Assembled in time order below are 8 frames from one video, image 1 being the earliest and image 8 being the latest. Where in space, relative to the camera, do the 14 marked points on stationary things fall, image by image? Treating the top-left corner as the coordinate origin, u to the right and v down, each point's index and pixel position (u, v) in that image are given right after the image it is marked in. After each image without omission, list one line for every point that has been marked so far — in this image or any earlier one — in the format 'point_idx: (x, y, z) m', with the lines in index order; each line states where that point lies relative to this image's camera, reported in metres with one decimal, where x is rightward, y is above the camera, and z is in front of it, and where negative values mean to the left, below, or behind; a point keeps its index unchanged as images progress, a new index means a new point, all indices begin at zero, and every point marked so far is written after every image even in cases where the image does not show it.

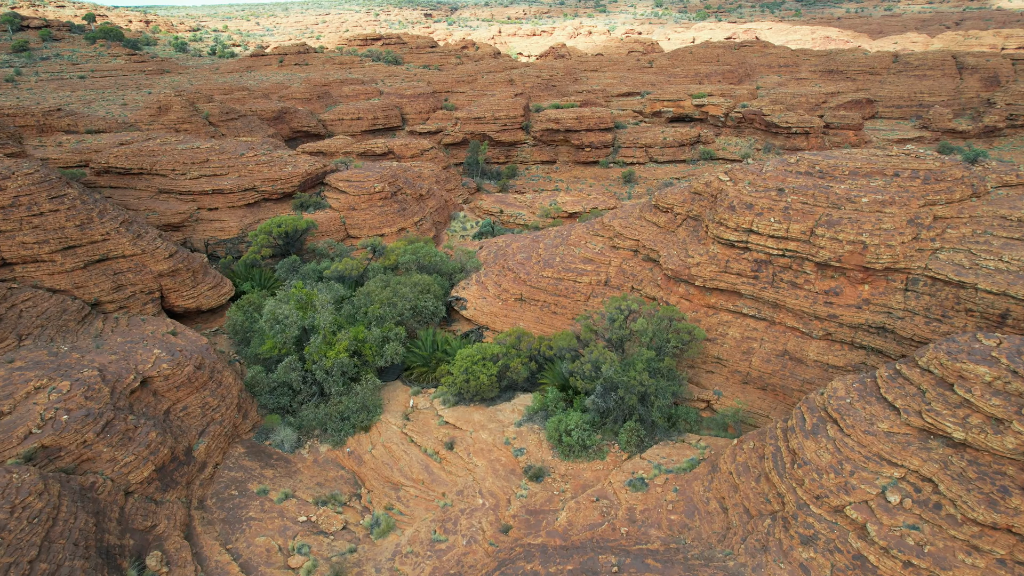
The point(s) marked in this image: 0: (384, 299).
0: (-1.8, -0.2, +9.8) m
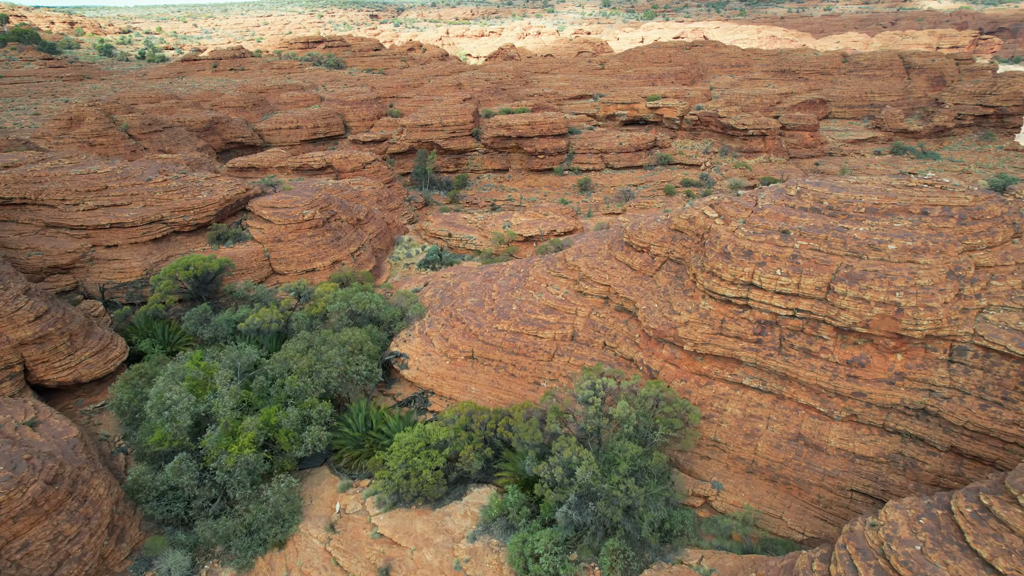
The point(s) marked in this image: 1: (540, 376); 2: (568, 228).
0: (-2.4, -0.9, +8.0) m
1: (+0.3, -1.0, +8.0) m
2: (+1.2, +1.3, +14.8) m
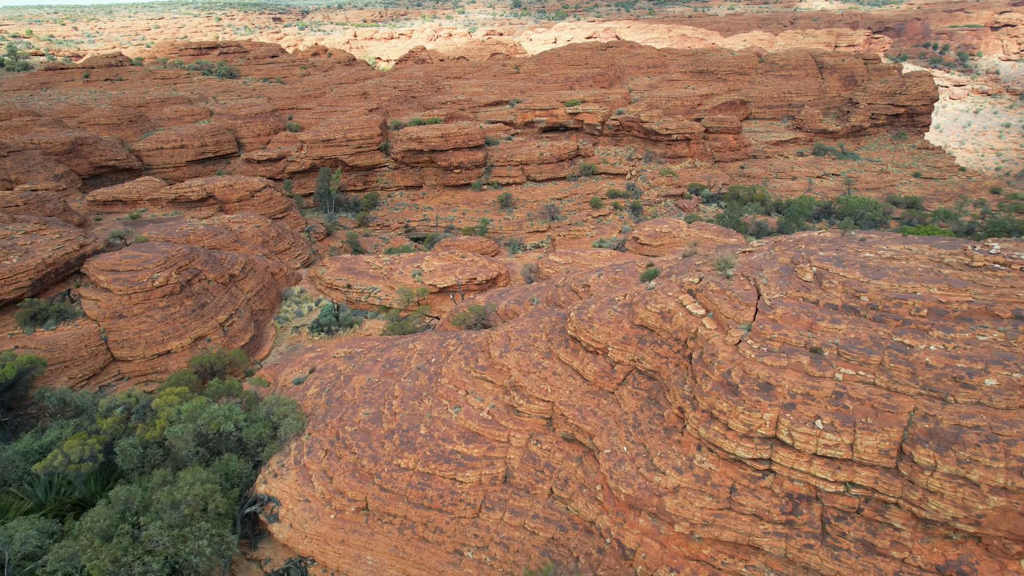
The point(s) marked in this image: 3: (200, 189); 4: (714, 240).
0: (-3.1, -2.1, +5.3) m
1: (-0.4, -2.0, +5.6) m
2: (-0.4, +0.2, +12.4) m
3: (-8.6, +2.8, +19.3) m
4: (+4.0, +0.9, +14.1) m
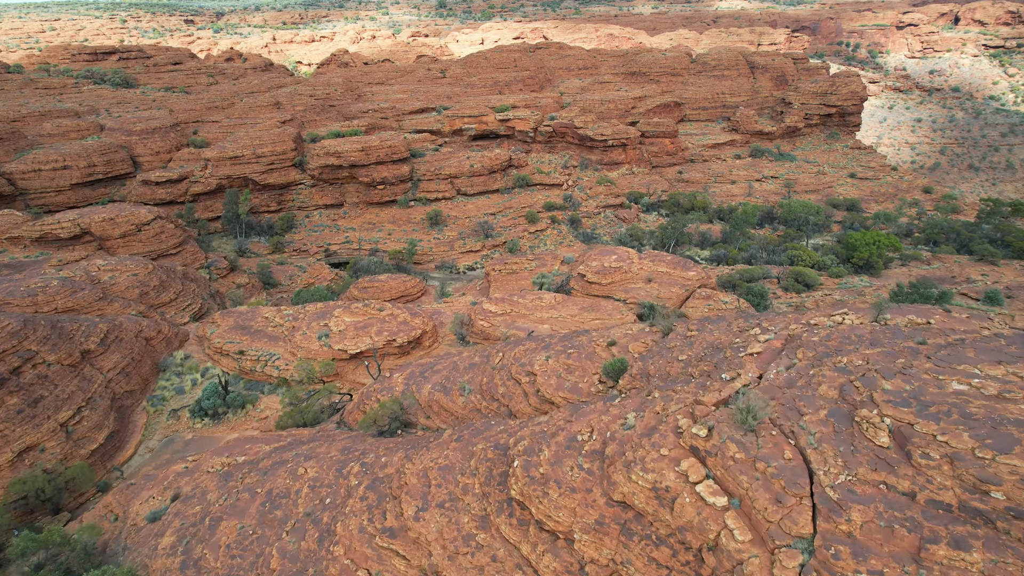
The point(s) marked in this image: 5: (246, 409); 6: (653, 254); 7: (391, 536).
0: (-3.4, -3.1, +3.0) m
1: (-0.8, -2.9, +3.5) m
2: (-1.5, -0.7, +10.3) m
3: (-10.4, +1.5, +16.4) m
4: (+2.7, +0.2, +12.4) m
5: (-3.7, -1.7, +9.8) m
6: (+2.7, +0.6, +13.3) m
7: (-0.8, -1.7, +4.7) m
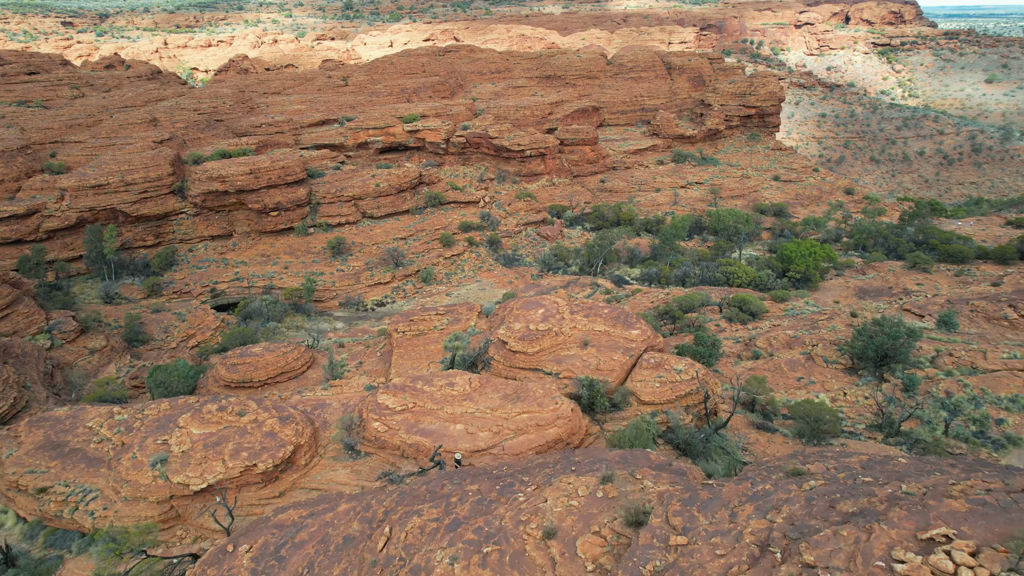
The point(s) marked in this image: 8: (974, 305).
0: (-3.6, -4.3, +0.3) m
1: (-1.0, -4.0, +1.0) m
2: (-2.5, -1.8, +7.7) m
3: (-12.2, -0.1, +12.8) m
4: (+1.3, -0.7, +10.2) m
5: (-4.7, -2.9, +6.9) m
6: (+1.2, -0.3, +11.1) m
7: (-1.3, -2.8, +2.2) m
8: (+12.2, -0.4, +18.5) m
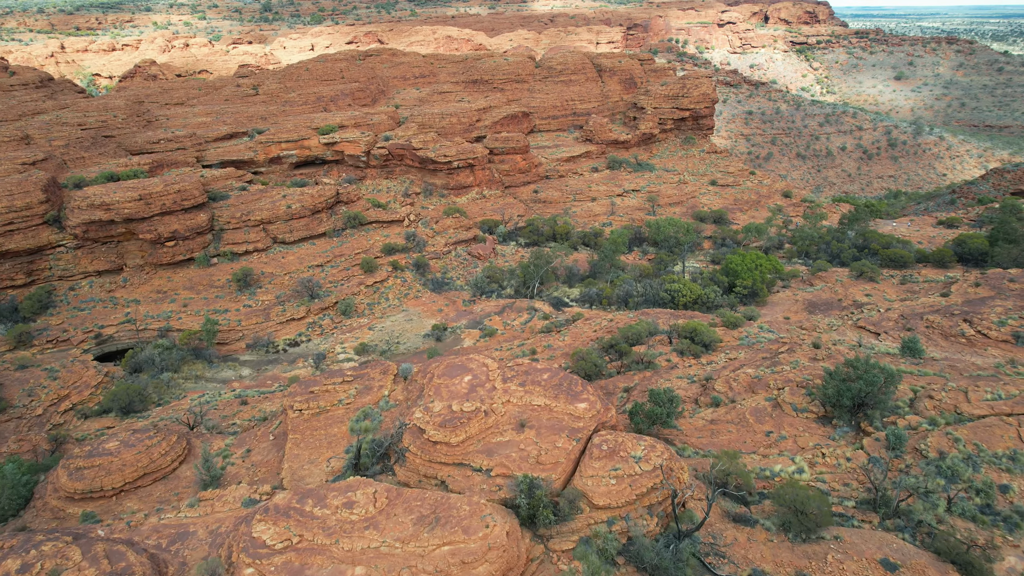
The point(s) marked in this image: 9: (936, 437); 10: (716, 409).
0: (-3.5, -5.3, -2.0) m
1: (-1.0, -4.9, -1.0) m
2: (-3.2, -2.7, +5.5) m
3: (-13.3, -1.5, +9.8) m
4: (+0.4, -1.5, +8.3) m
5: (-5.2, -4.0, +4.6) m
6: (+0.1, -1.1, +9.2) m
7: (-1.4, -3.6, +0.1) m
8: (+10.5, -0.8, +17.5) m
9: (+5.8, -2.1, +9.6) m
10: (+3.4, -2.0, +11.7) m
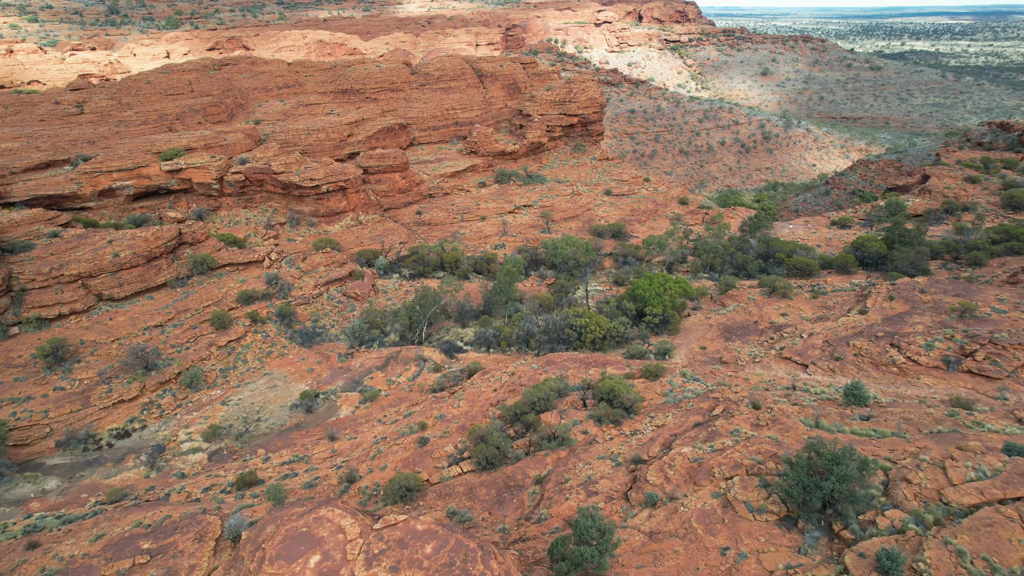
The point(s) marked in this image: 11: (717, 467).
0: (-2.7, -6.6, -5.3) m
1: (-0.4, -6.1, -3.9) m
2: (-3.7, -4.1, +2.2) m
3: (-14.4, -3.6, +4.9) m
4: (-0.6, -2.7, +5.5) m
5: (-5.5, -5.5, +0.9) m
6: (-1.1, -2.3, +6.3) m
7: (-1.1, -4.9, -2.9) m
8: (+7.9, -1.3, +16.1) m
9: (+4.6, -2.9, +7.6) m
10: (+1.9, -3.0, +9.3) m
11: (+2.9, -2.5, +9.9) m
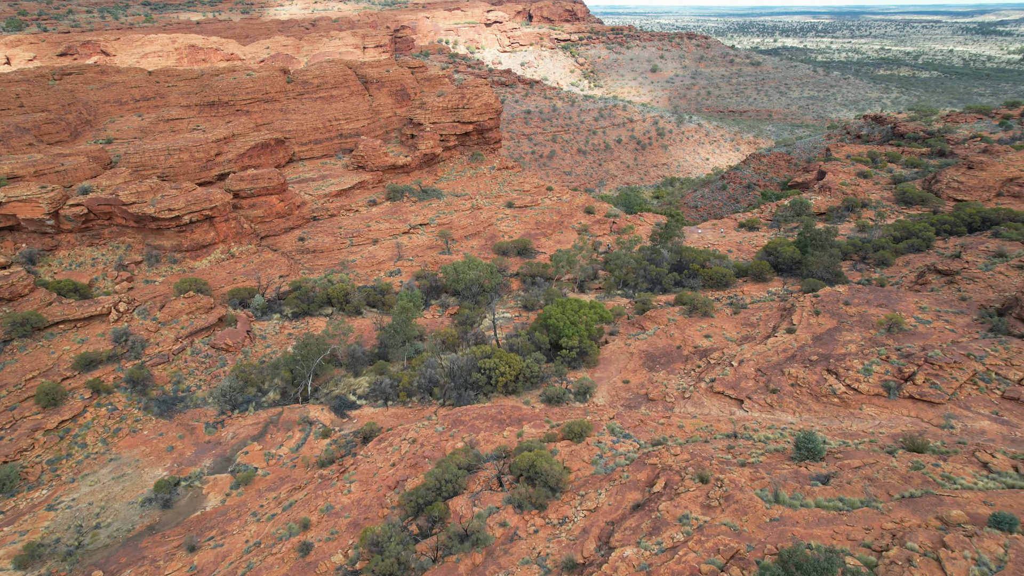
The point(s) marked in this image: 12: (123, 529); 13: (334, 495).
0: (-1.5, -7.7, -7.8) m
1: (+0.6, -7.0, -6.2) m
2: (-3.6, -5.3, -0.6) m
3: (-14.6, -5.4, +0.7) m
4: (-1.1, -3.6, +3.1) m
5: (-5.1, -6.7, -2.0) m
6: (-1.7, -3.3, +3.9) m
7: (-0.3, -5.8, -5.2) m
8: (+5.8, -1.8, +14.7) m
9: (+3.8, -3.5, +5.9) m
10: (+0.9, -3.8, +7.2) m
11: (+1.8, -3.3, +7.9) m
12: (-7.1, -4.4, +12.7) m
13: (-3.1, -3.6, +12.1) m
